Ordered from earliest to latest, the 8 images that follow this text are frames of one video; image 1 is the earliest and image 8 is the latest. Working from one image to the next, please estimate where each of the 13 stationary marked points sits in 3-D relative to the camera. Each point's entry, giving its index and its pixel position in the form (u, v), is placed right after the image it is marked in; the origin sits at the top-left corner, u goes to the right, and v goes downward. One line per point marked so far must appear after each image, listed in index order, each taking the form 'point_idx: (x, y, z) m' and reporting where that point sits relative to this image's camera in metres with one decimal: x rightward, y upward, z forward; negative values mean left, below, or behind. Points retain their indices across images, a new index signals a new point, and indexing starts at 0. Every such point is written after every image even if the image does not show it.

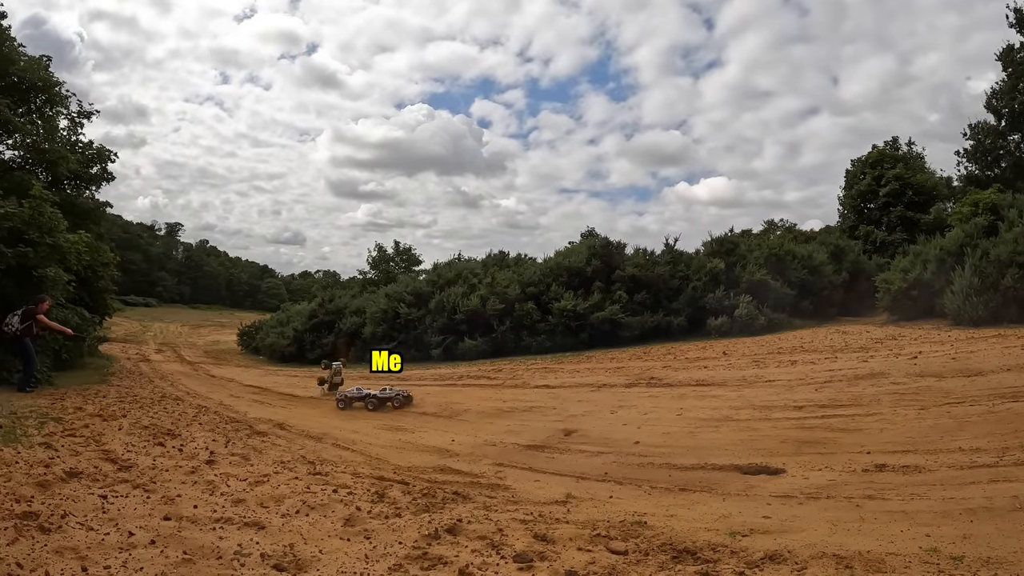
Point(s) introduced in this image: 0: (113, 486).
0: (-3.3, -1.6, +5.5) m
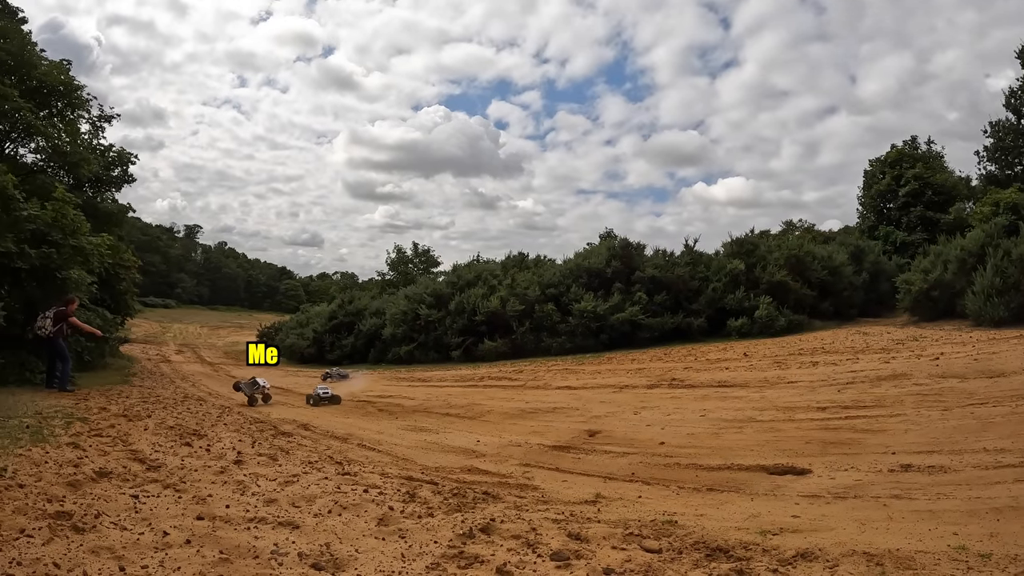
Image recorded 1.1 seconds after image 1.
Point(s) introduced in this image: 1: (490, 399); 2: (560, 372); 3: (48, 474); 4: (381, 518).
0: (-3.0, -1.6, +5.5) m
1: (-0.4, -1.9, +11.8) m
2: (+1.1, -1.9, +15.1) m
3: (-3.8, -1.5, +5.4) m
4: (-1.0, -1.8, +5.2) m
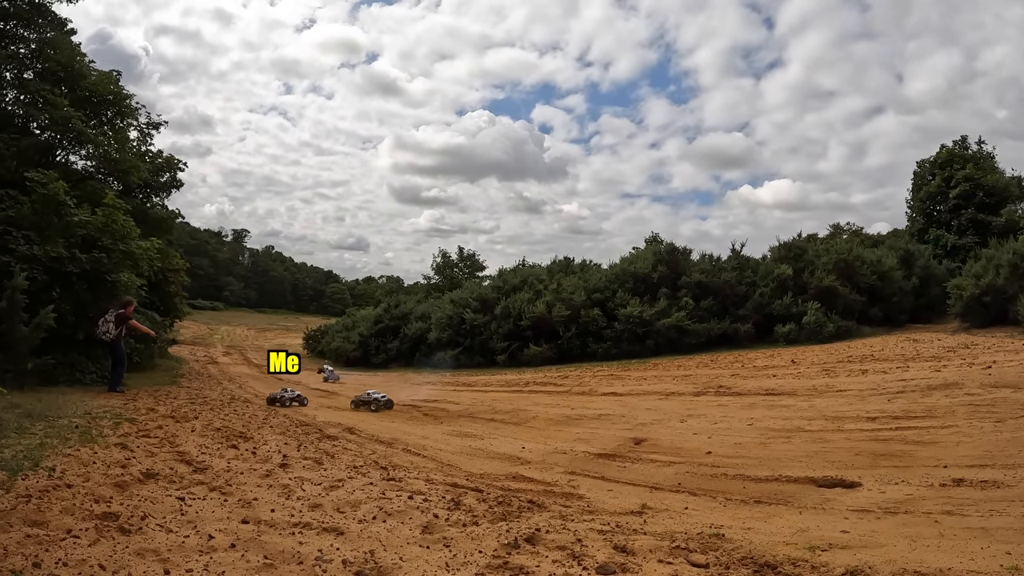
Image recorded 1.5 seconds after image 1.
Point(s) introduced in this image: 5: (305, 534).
0: (-2.7, -1.6, +5.6) m
1: (+0.4, -2.0, +11.6) m
2: (+2.1, -2.0, +14.9) m
3: (-3.4, -1.5, +5.5) m
4: (-0.6, -1.8, +5.1) m
5: (-1.5, -1.7, +4.8) m
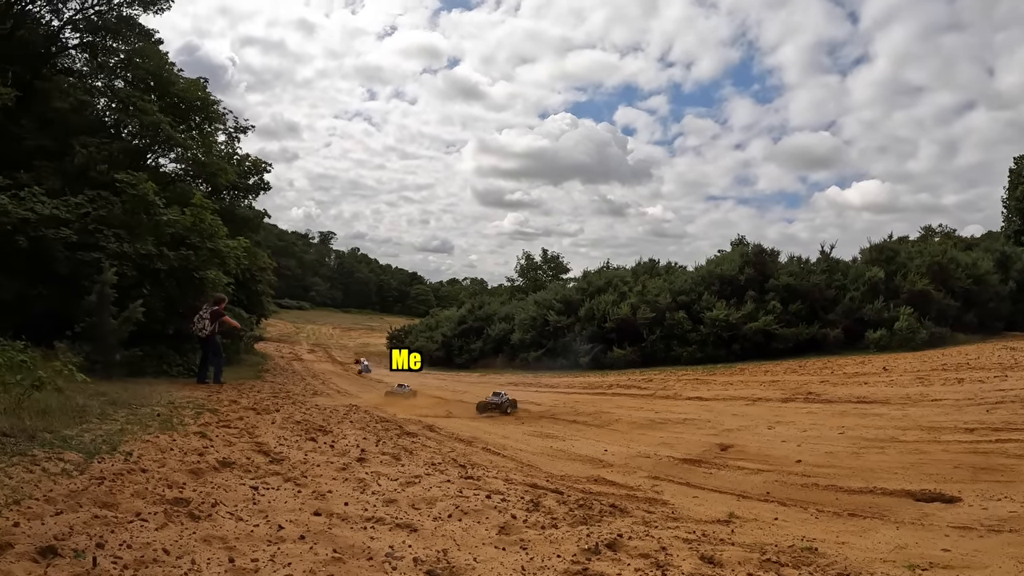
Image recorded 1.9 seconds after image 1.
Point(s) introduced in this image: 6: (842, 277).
0: (-2.0, -1.6, +5.6) m
1: (+1.7, -2.0, +11.3) m
2: (+3.7, -2.0, +14.4) m
3: (-2.8, -1.4, +5.6) m
4: (-0.1, -1.7, +4.9) m
5: (-0.9, -1.7, +4.7) m
6: (+9.4, +0.4, +19.1) m
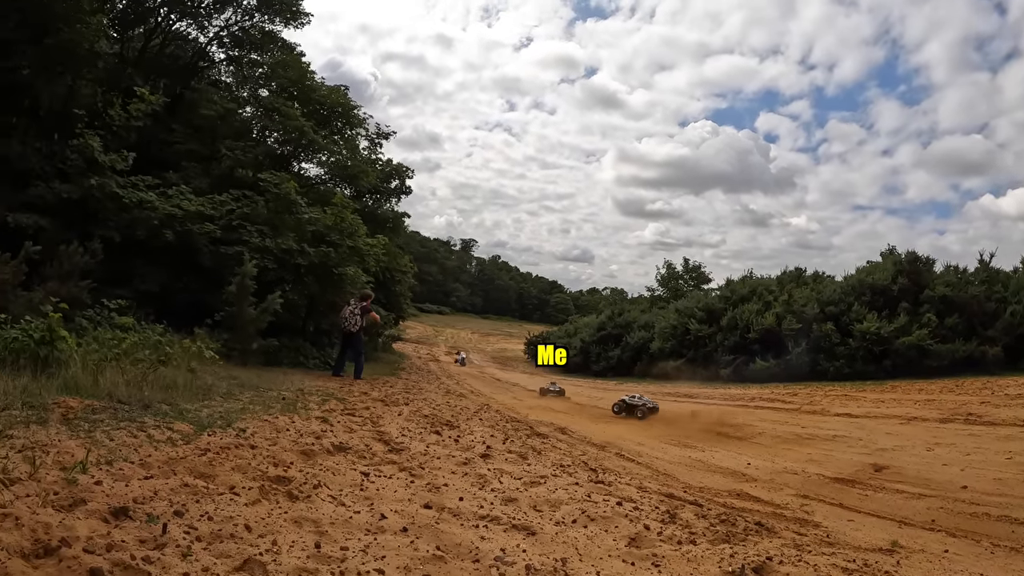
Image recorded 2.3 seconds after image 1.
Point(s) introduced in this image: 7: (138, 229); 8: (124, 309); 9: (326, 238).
0: (-1.1, -1.4, +5.4) m
1: (+3.5, -2.0, +10.4) m
2: (+6.0, -2.0, +13.1) m
3: (-1.8, -1.3, +5.5) m
4: (+0.7, -1.6, +4.4) m
5: (-0.2, -1.5, +4.3) m
6: (+12.4, +0.2, +16.8) m
7: (-6.7, +1.1, +11.9) m
8: (-6.6, -0.3, +11.3) m
9: (-3.8, +1.0, +13.6) m
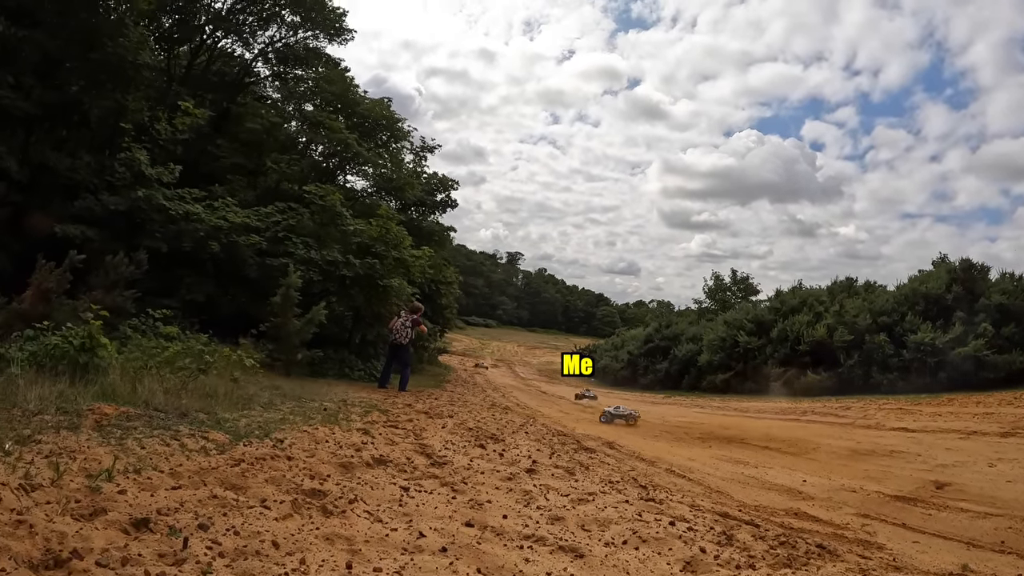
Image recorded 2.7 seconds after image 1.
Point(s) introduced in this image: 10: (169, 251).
0: (-0.7, -1.5, +5.3) m
1: (+4.1, -2.1, +10.0) m
2: (+6.8, -2.2, +12.5) m
3: (-1.5, -1.4, +5.5) m
4: (+1.0, -1.7, +4.2) m
5: (+0.1, -1.6, +4.2) m
6: (+13.4, 0.0, +15.9) m
7: (-5.9, +0.9, +12.2) m
8: (-5.8, -0.5, +11.6) m
9: (-3.0, +0.8, +13.7) m
10: (-6.3, +0.7, +12.4) m
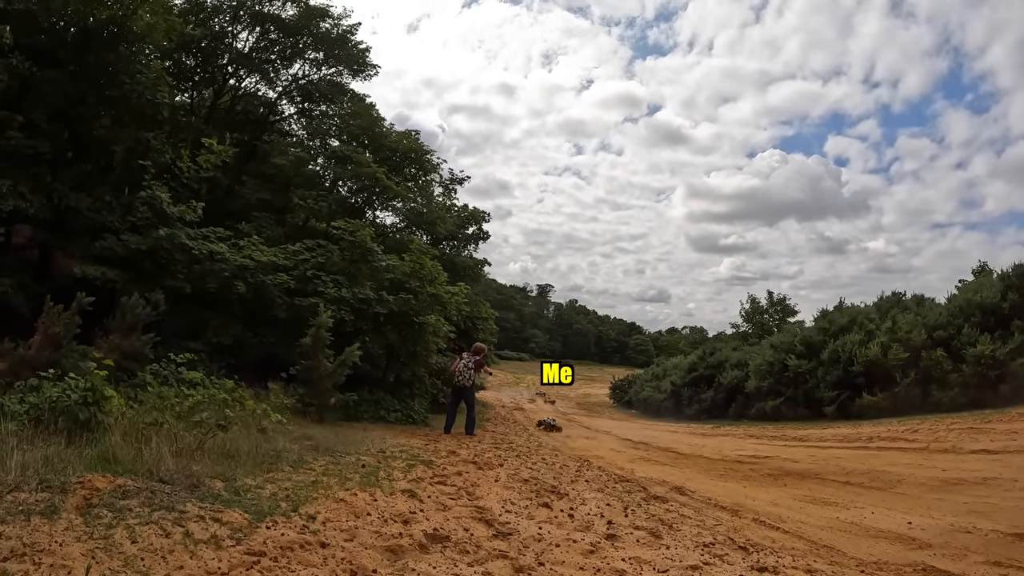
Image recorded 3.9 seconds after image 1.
0: (-0.3, -1.7, +4.6) m
1: (+4.8, -2.3, +9.1) m
2: (+7.6, -2.4, +11.5) m
3: (-1.0, -1.7, +4.8) m
4: (+1.4, -1.8, +3.4) m
5: (+0.5, -1.7, +3.5) m
6: (+14.2, -0.1, +14.7) m
7: (-5.3, +0.1, +11.9) m
8: (-5.1, -1.3, +11.1) m
9: (-2.3, 0.0, +13.2) m
10: (-5.6, -0.1, +12.1) m
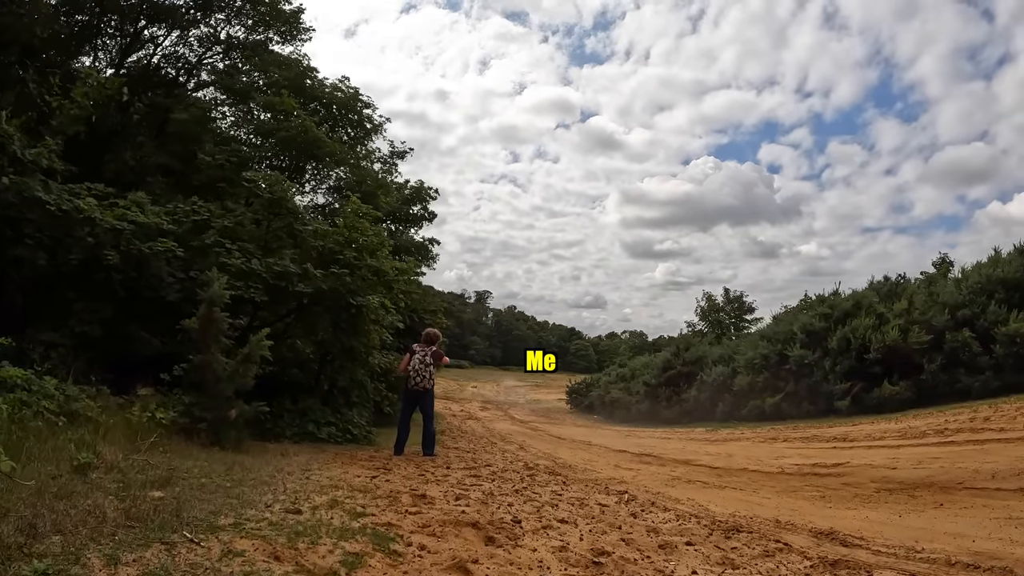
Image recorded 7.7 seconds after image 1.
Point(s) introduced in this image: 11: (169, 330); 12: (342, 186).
0: (0.0, -1.3, +1.8) m
1: (+4.6, -1.9, +6.7) m
2: (+7.2, -2.0, +9.4) m
3: (-0.7, -1.2, +2.0) m
4: (+1.8, -1.3, +0.8) m
5: (+0.9, -1.3, +0.8) m
6: (+13.5, +0.4, +13.3) m
7: (-5.7, +0.4, +8.6) m
8: (-5.5, -1.0, +7.9) m
9: (-2.8, +0.4, +10.2) m
10: (-6.0, +0.2, +8.8) m
11: (-4.9, -0.7, +9.6) m
12: (-3.9, +2.1, +14.1) m
